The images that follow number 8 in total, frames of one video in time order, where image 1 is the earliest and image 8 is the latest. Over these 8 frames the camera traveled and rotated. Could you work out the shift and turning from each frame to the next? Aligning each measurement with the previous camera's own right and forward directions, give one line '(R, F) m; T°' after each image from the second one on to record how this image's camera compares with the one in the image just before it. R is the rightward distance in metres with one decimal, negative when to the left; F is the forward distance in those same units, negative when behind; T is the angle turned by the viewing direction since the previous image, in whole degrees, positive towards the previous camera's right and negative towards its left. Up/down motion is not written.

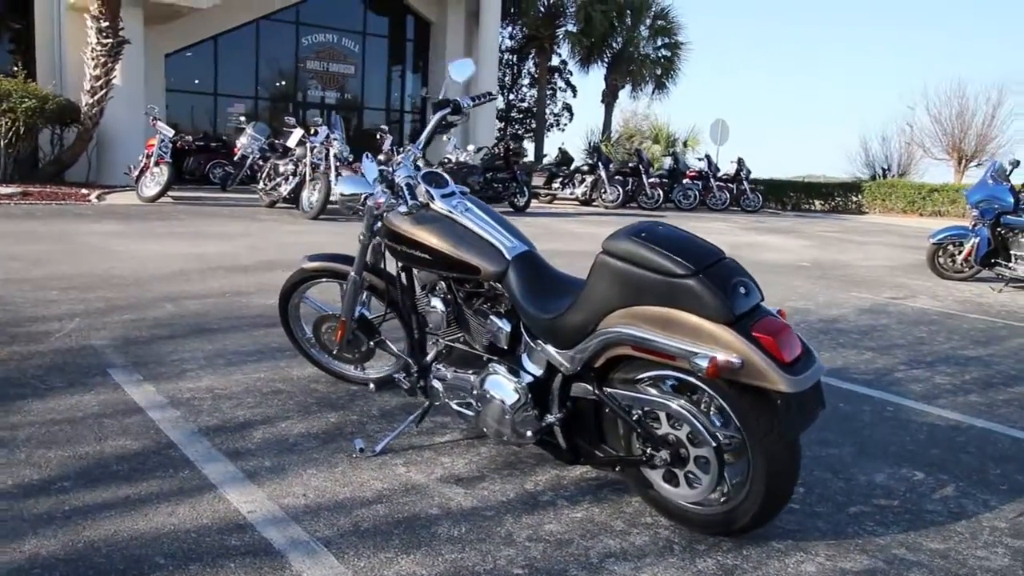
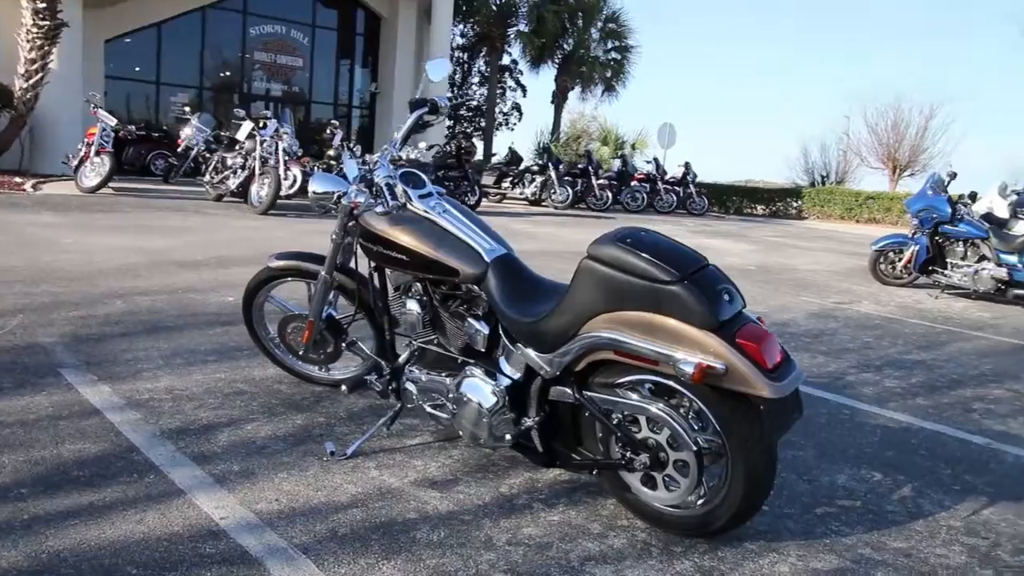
(-0.1, 0.0) m; +4°
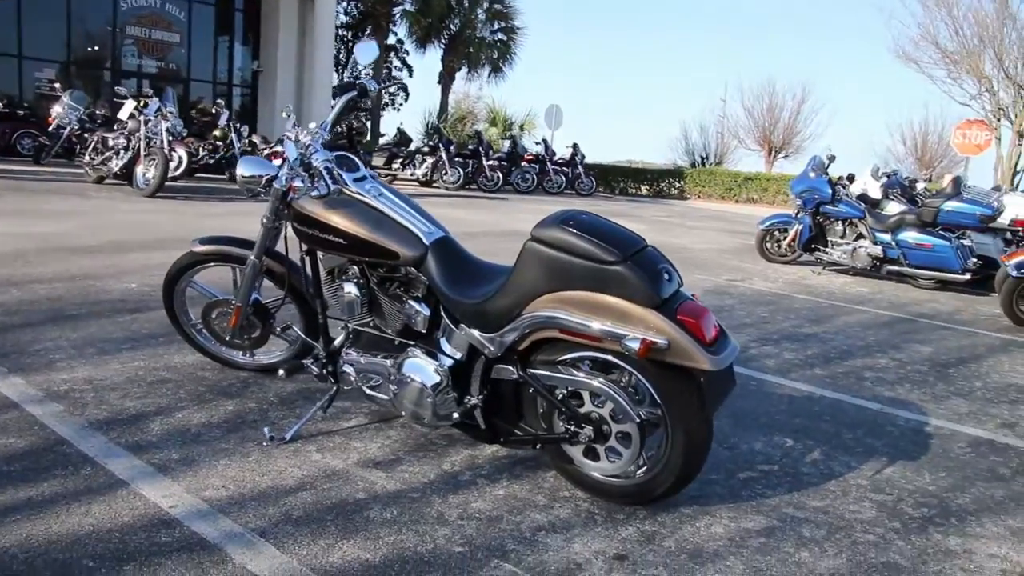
(-0.2, -0.1) m; +8°
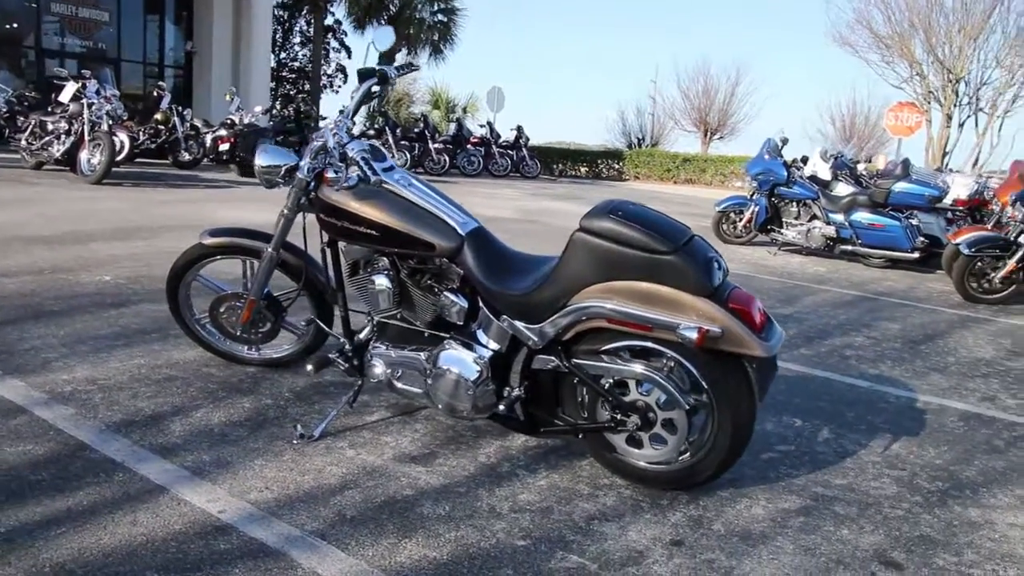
(-0.4, 0.0) m; +5°
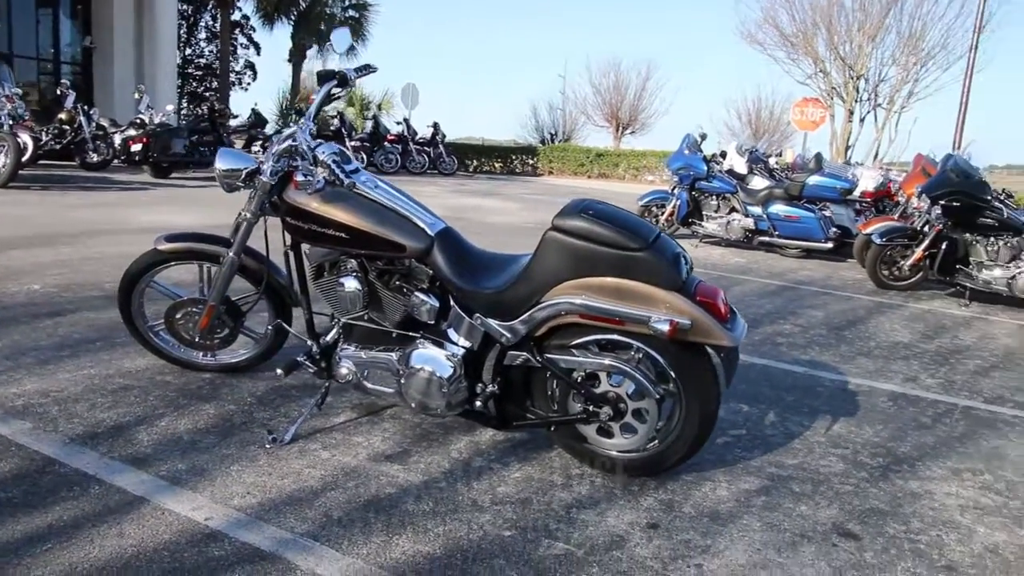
(-0.2, -0.1) m; +6°
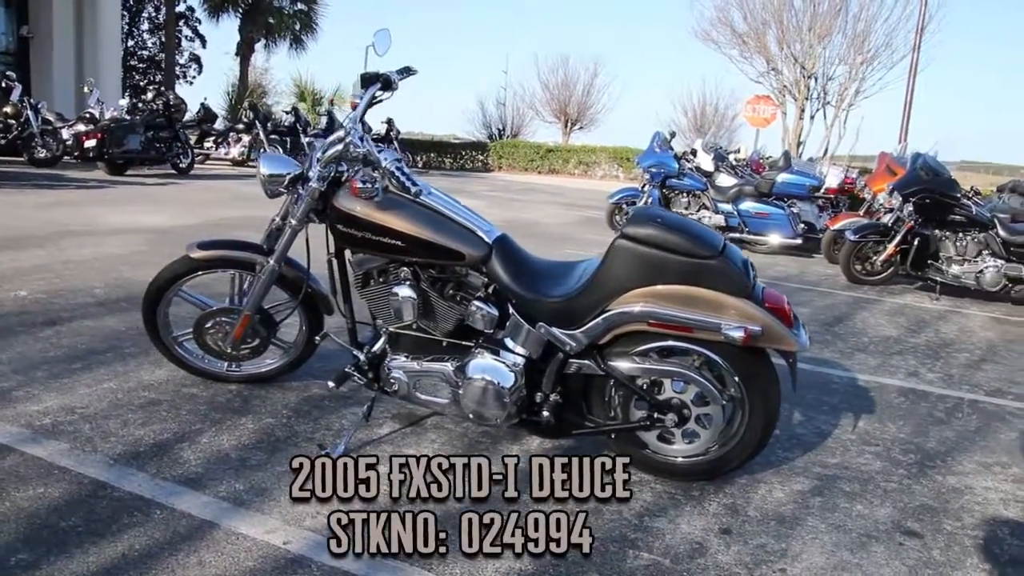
(-0.5, +0.1) m; +4°
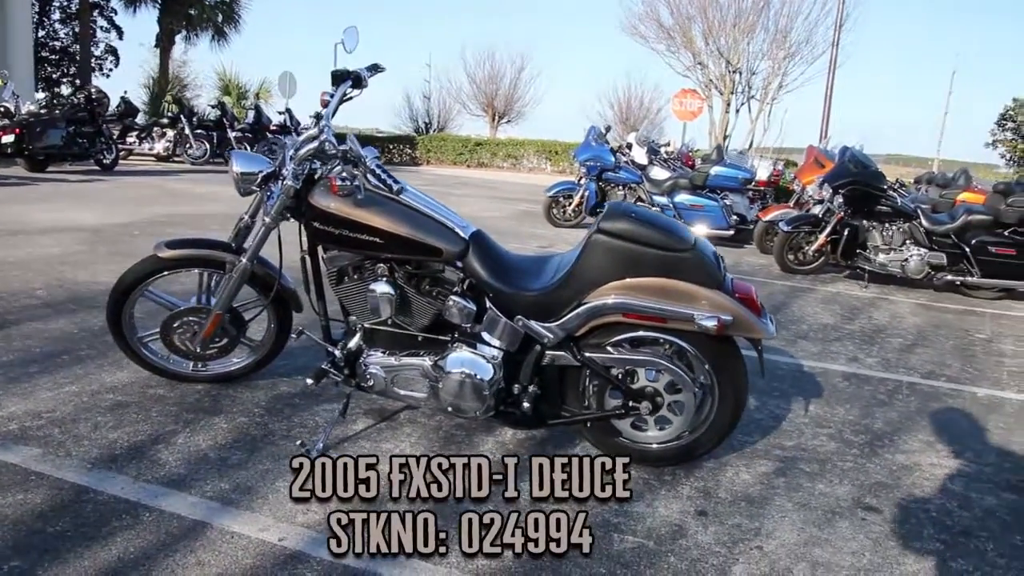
(-0.2, -0.1) m; +5°
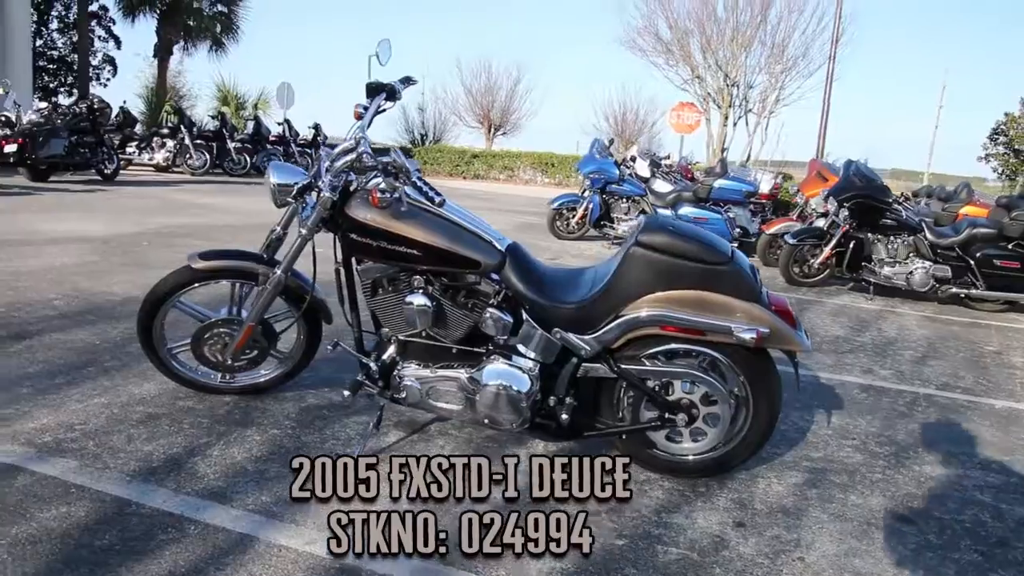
(-0.2, 0.0) m; +1°
